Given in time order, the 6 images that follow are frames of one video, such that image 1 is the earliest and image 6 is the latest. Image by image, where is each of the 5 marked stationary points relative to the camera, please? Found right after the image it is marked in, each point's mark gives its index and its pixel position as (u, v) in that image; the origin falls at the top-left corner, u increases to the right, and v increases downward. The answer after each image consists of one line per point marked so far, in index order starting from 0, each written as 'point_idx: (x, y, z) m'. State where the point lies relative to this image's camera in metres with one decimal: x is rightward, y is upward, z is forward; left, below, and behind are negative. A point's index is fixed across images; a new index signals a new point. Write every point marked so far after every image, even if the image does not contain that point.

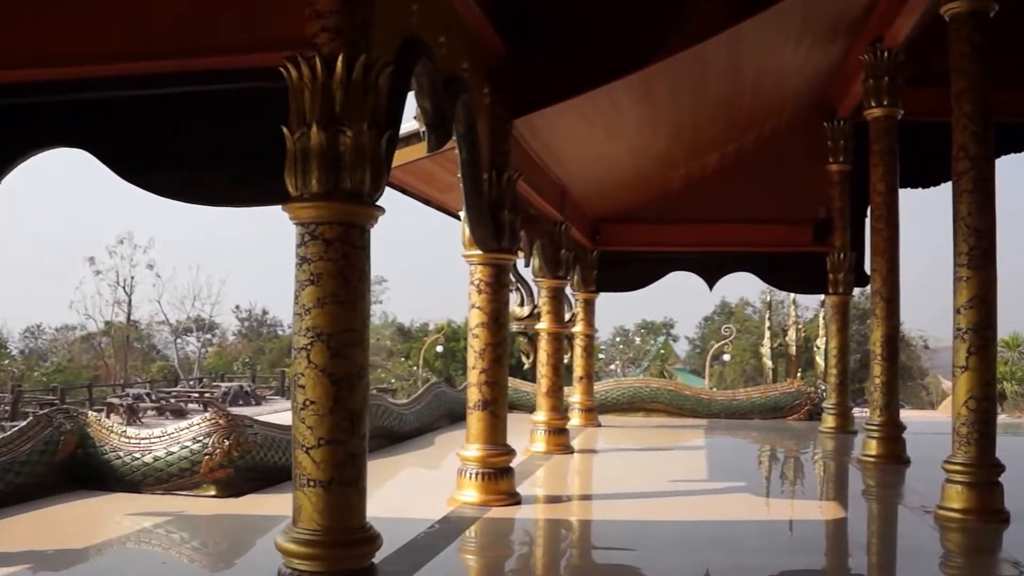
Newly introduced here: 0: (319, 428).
0: (-0.5, -0.4, +2.5) m
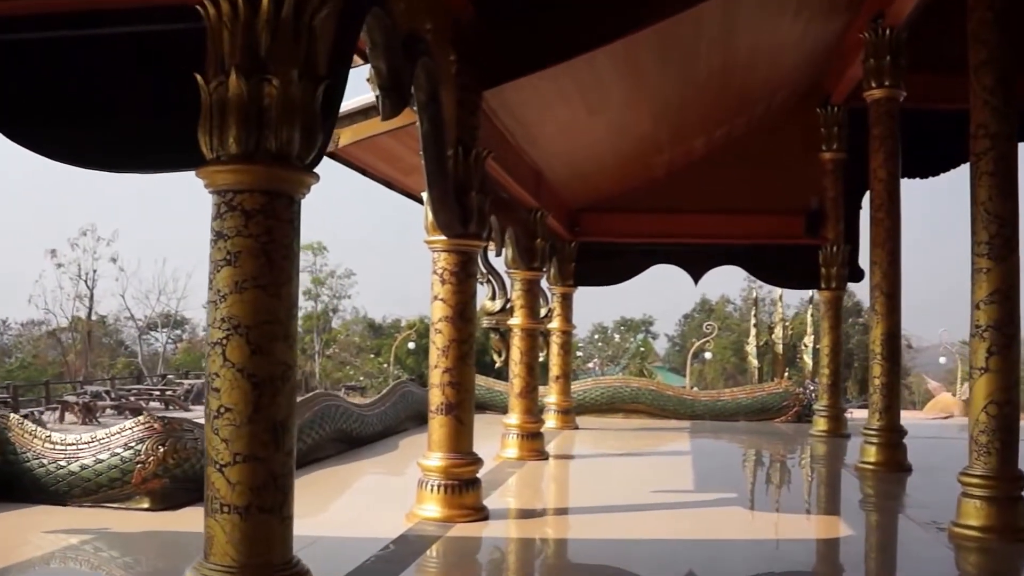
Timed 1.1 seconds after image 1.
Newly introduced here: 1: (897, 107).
0: (-0.6, -0.4, +2.0) m
1: (+2.4, +1.1, +5.5) m
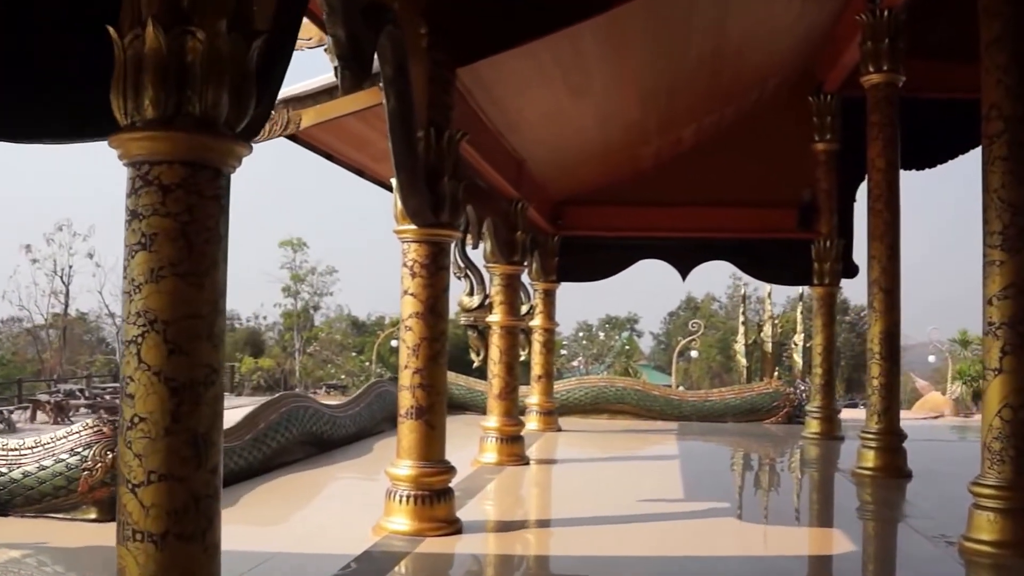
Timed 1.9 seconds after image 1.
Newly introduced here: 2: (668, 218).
0: (-0.7, -0.3, +1.7) m
1: (+2.3, +1.1, +5.2) m
2: (+1.3, +0.6, +7.6) m
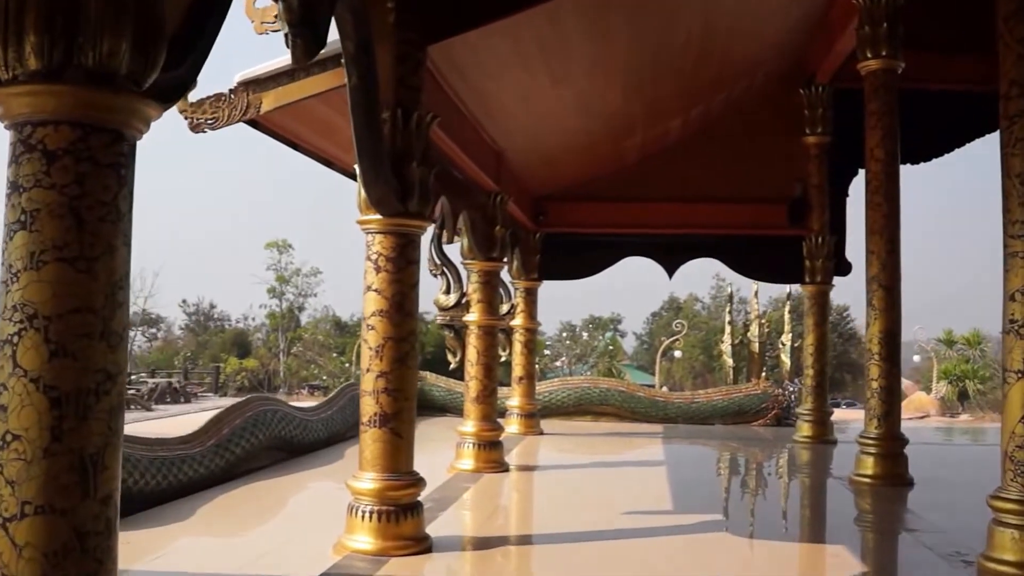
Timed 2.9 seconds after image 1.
0: (-0.8, -0.3, +1.4) m
1: (+2.1, +1.2, +5.0) m
2: (+1.2, +0.6, +7.3) m
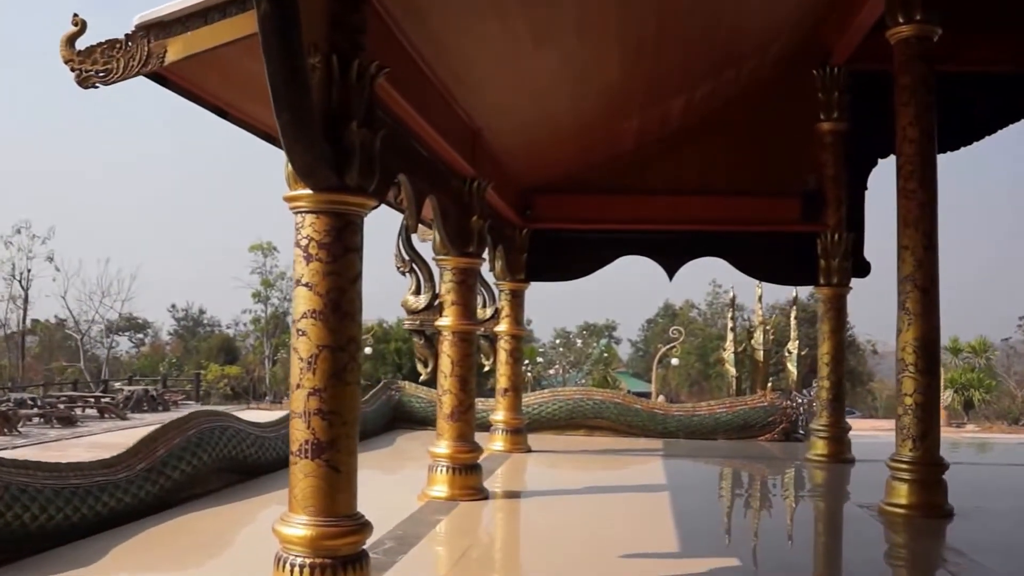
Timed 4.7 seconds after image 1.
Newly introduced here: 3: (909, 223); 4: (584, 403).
0: (-0.8, -0.3, +0.7) m
1: (+2.0, +1.2, +4.3) m
2: (+1.0, +0.6, +6.6) m
3: (+1.9, +0.3, +4.3) m
4: (+0.7, -1.0, +8.0) m
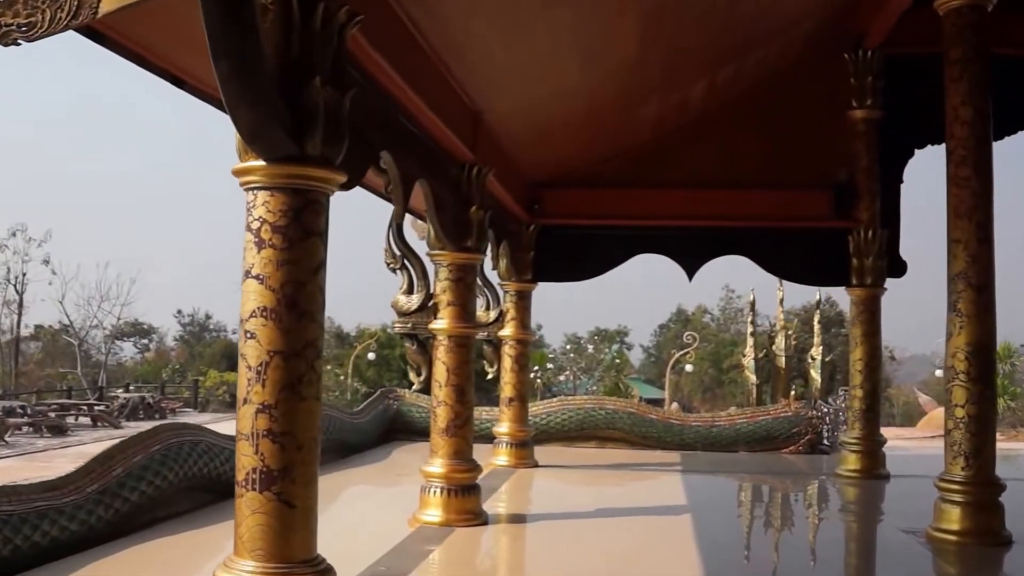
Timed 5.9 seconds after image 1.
0: (-0.9, -0.3, +0.3) m
1: (+2.1, +1.2, +3.9) m
2: (+1.1, +0.6, +6.2) m
3: (+1.9, +0.3, +3.8) m
4: (+0.7, -1.1, +7.6) m
